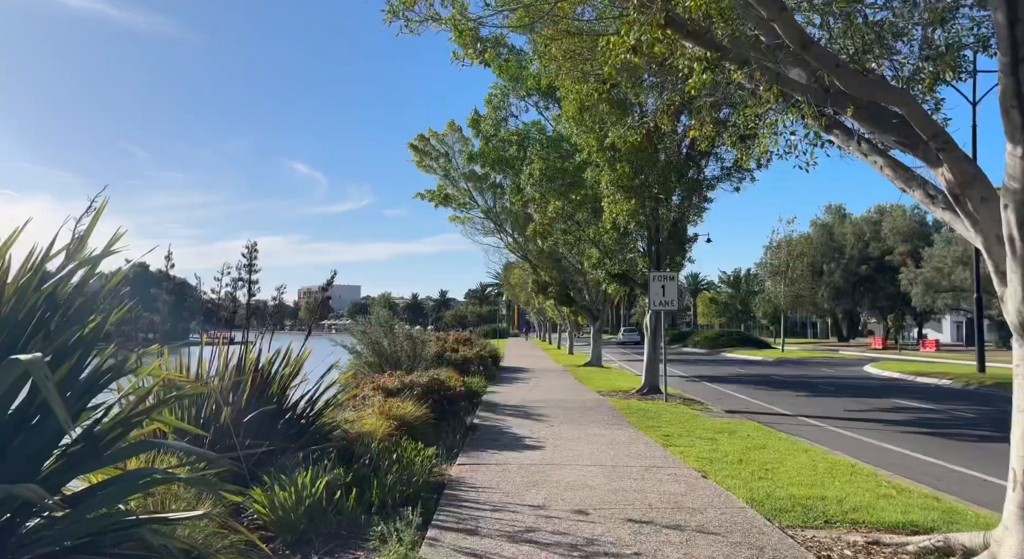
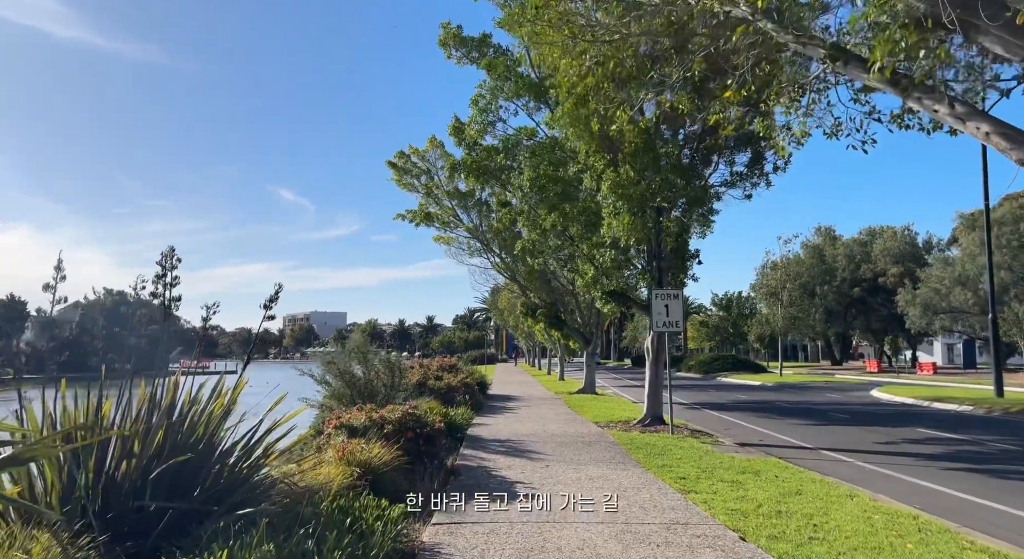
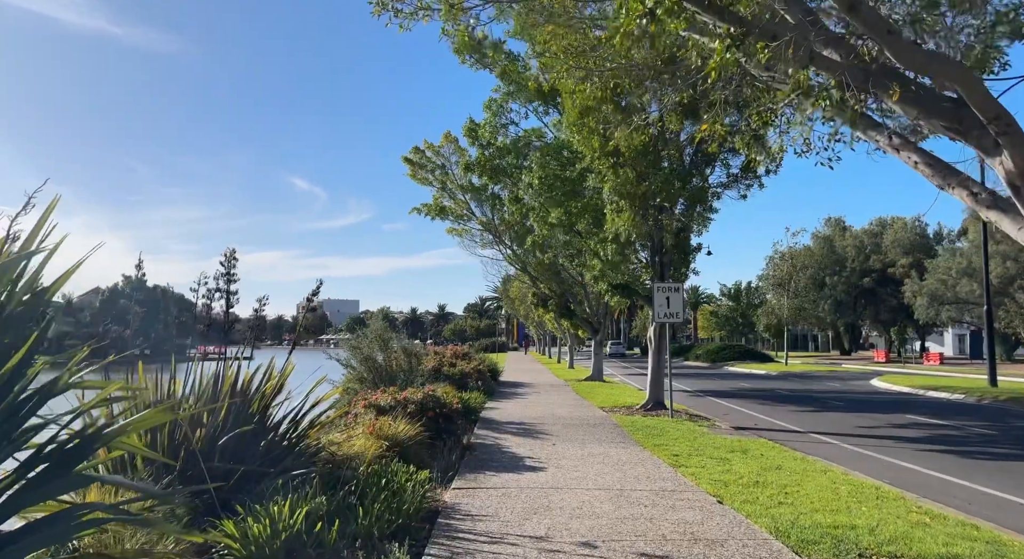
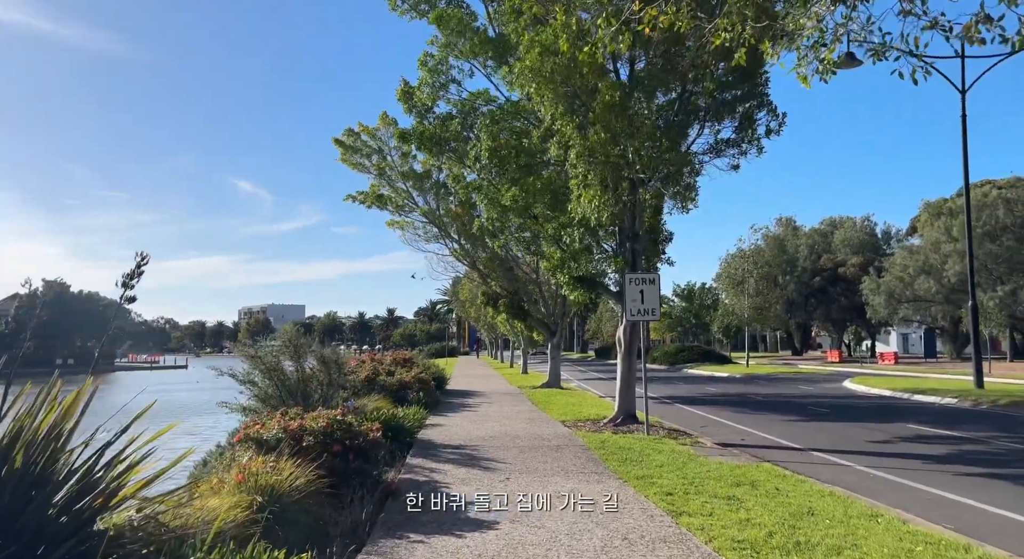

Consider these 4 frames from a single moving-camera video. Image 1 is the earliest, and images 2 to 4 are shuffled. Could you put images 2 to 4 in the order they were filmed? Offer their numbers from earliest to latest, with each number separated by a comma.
3, 2, 4
